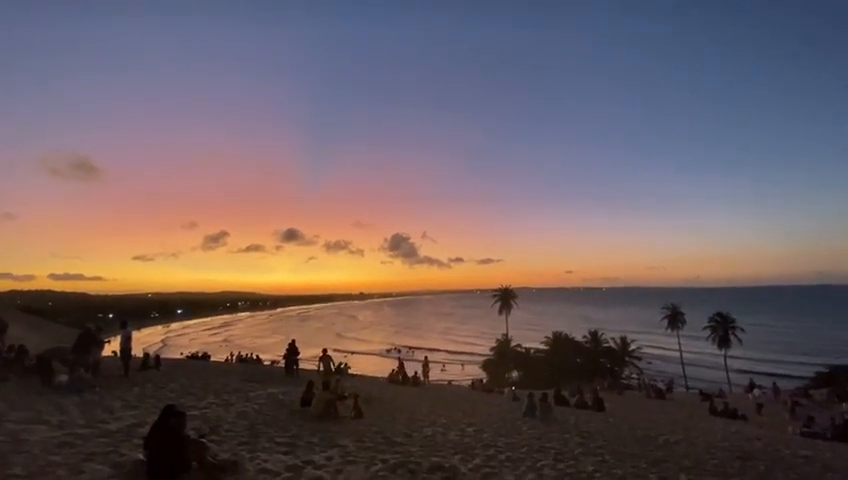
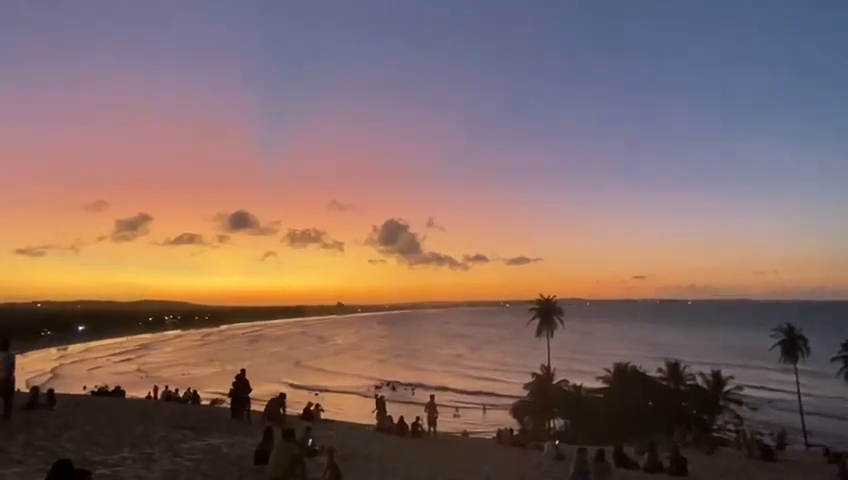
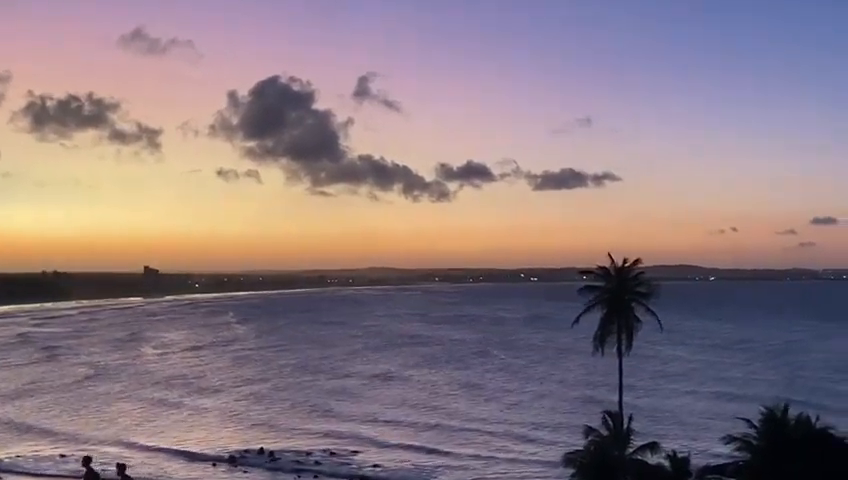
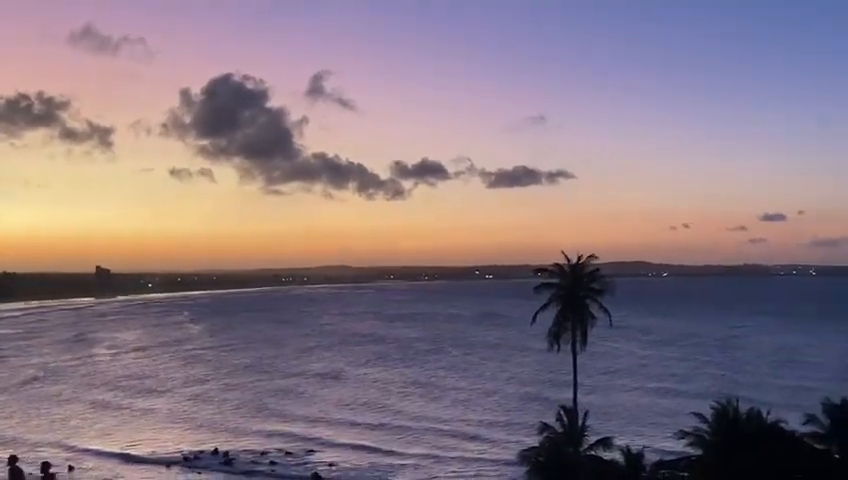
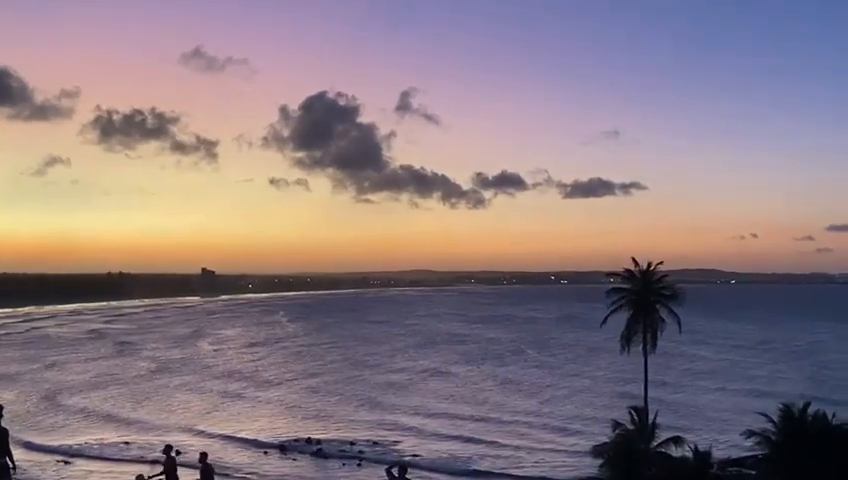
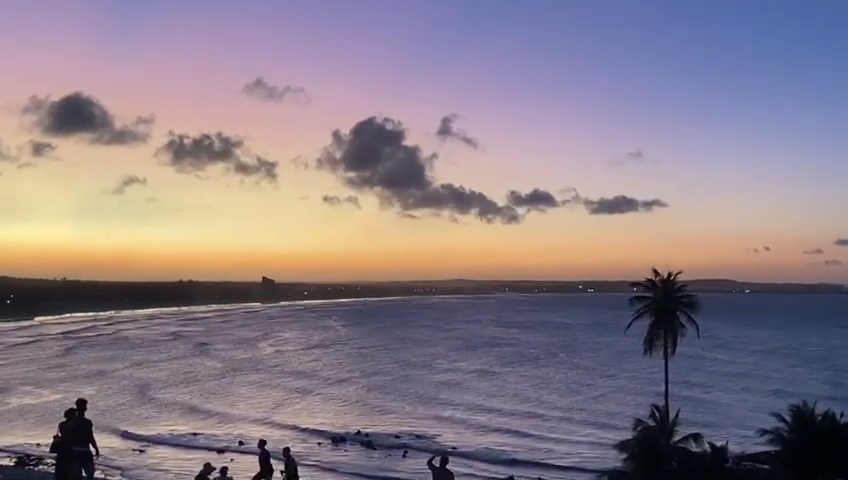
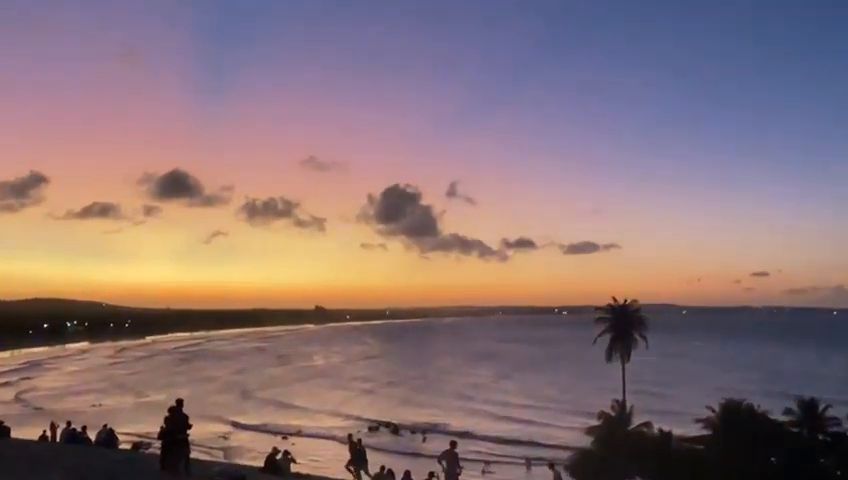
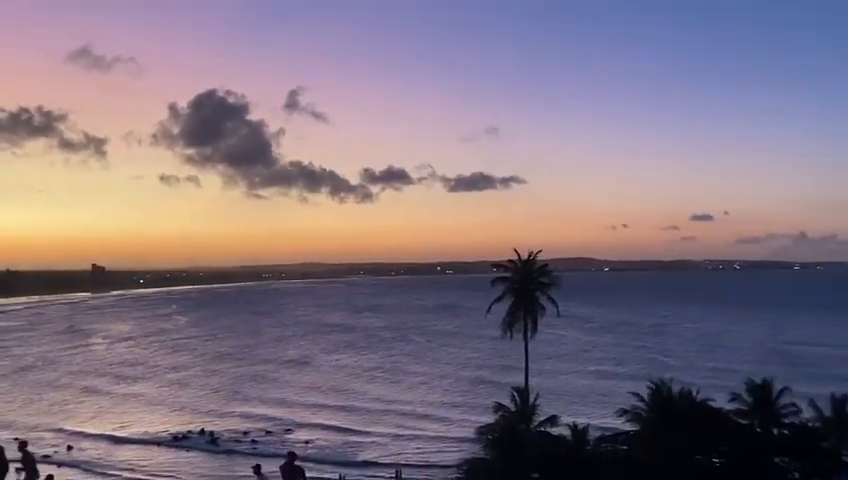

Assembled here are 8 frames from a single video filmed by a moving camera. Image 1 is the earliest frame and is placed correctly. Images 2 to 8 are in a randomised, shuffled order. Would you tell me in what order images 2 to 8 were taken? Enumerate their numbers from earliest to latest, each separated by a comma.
2, 7, 6, 5, 3, 4, 8
